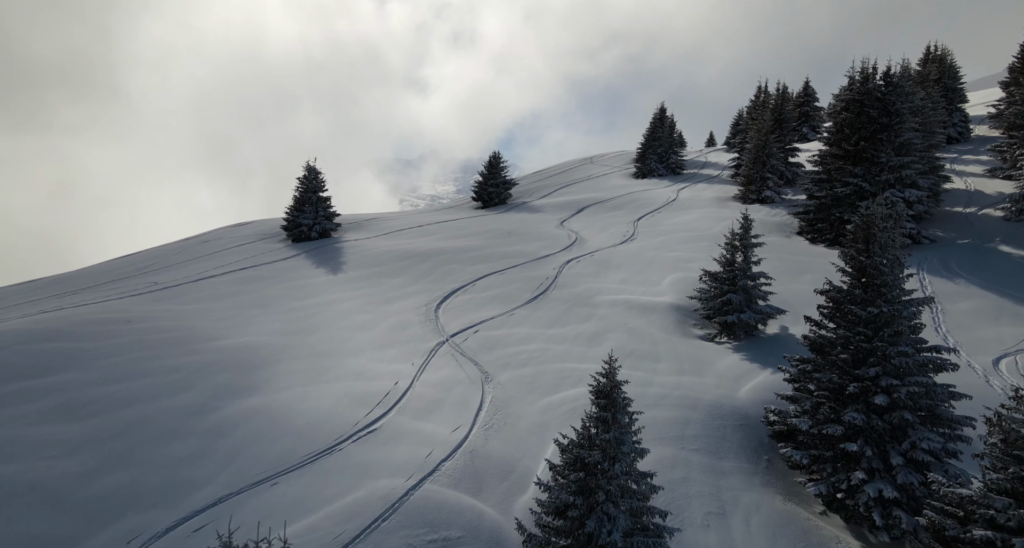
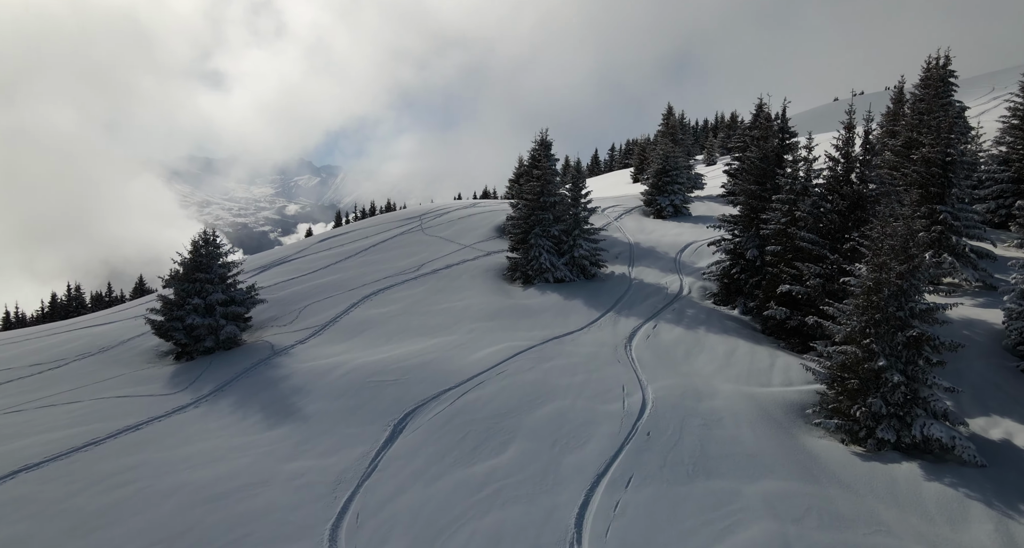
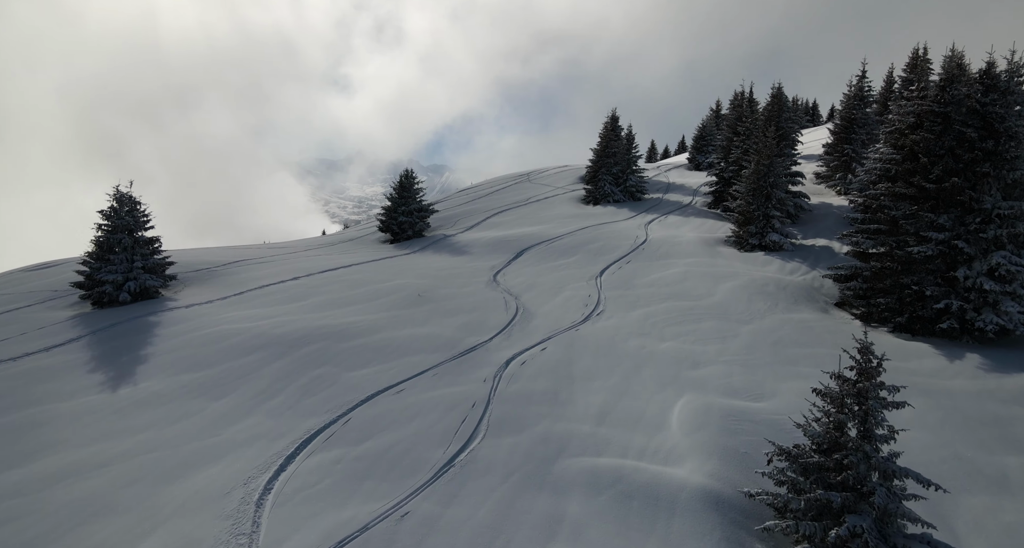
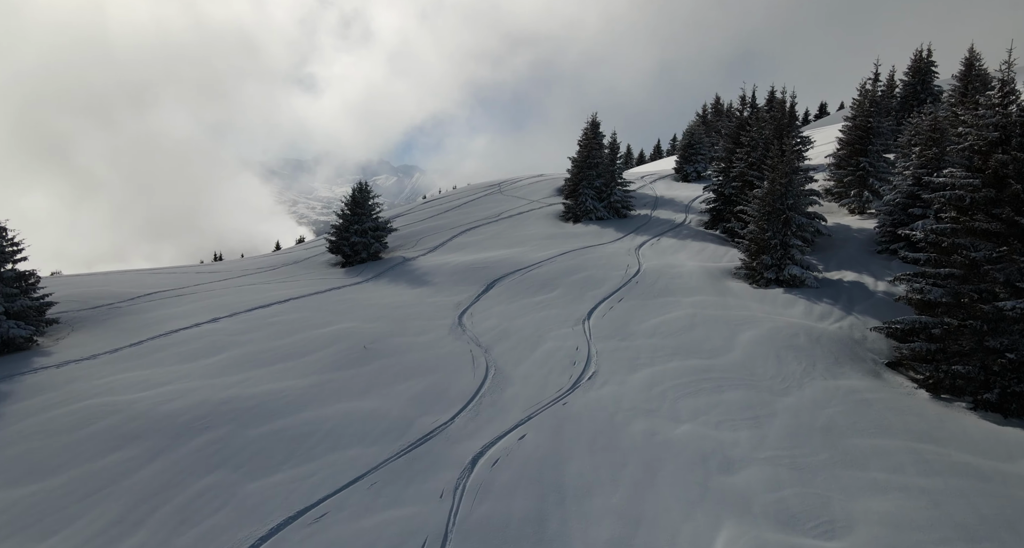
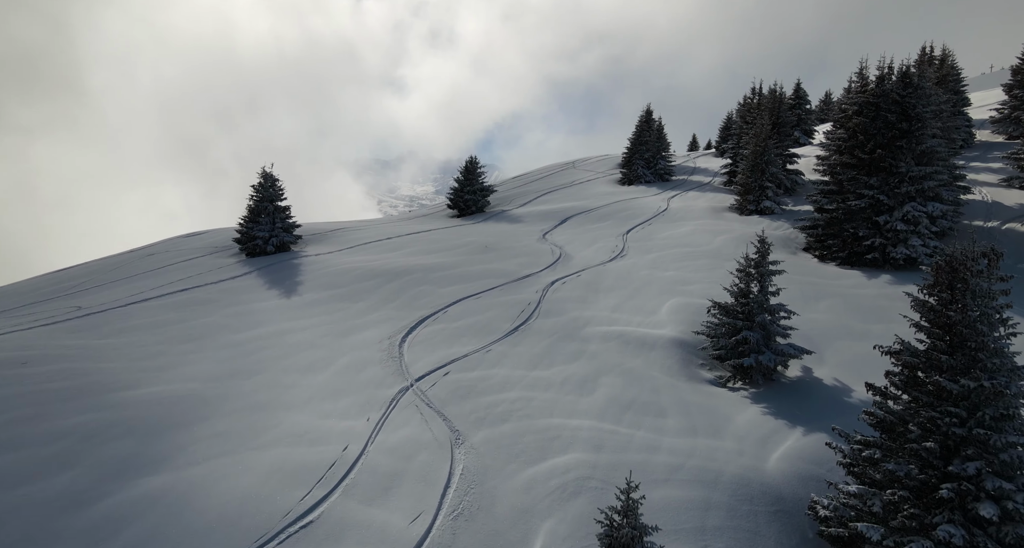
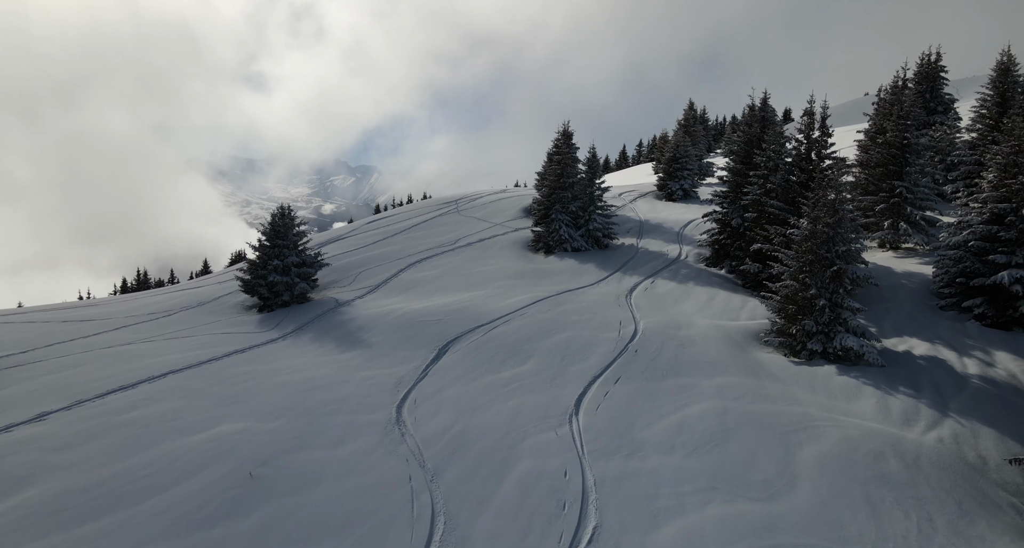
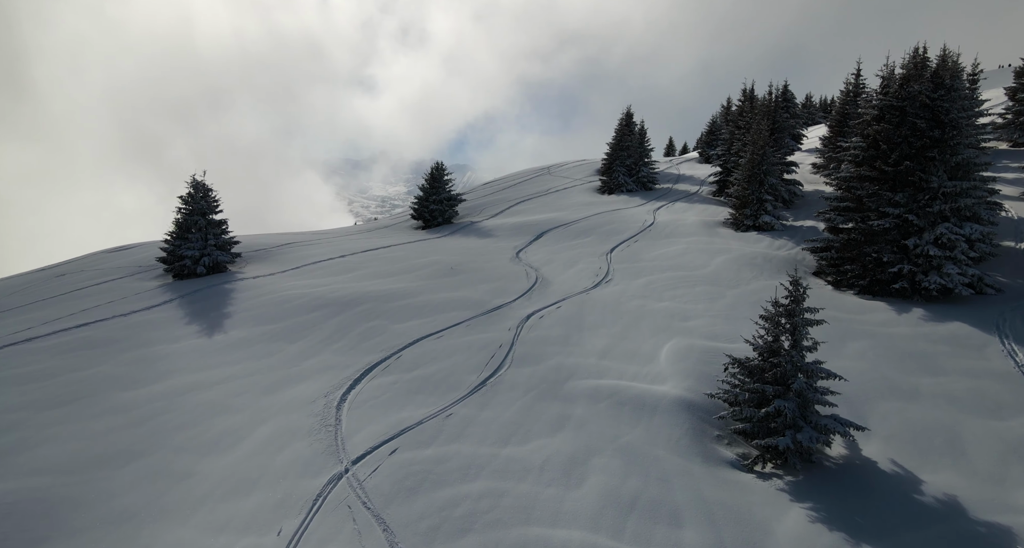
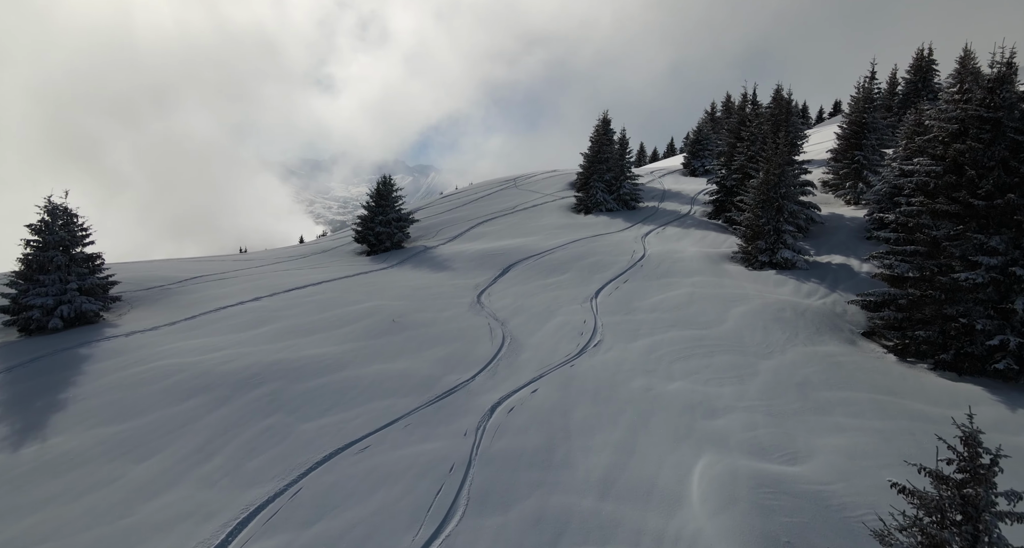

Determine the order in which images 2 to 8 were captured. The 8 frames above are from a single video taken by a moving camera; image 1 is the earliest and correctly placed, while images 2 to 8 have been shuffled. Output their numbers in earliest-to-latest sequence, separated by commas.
5, 7, 3, 8, 4, 6, 2
